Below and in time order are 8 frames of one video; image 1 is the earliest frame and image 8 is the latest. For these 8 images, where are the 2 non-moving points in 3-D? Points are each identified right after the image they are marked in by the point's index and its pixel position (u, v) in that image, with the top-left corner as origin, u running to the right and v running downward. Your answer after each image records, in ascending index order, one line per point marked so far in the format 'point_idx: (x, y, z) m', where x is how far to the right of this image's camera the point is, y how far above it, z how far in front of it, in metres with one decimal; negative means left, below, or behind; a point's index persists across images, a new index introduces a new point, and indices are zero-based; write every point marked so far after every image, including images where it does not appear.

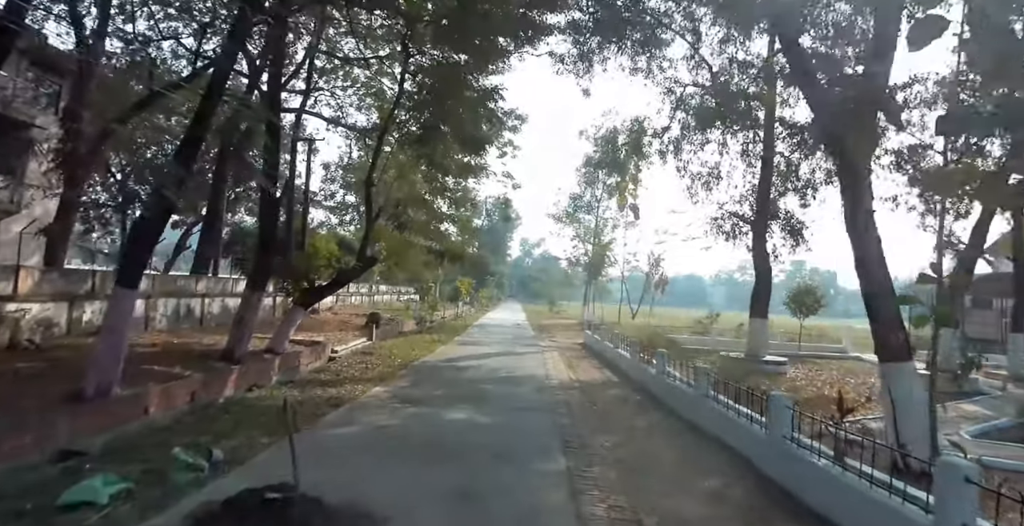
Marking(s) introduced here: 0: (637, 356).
0: (+3.0, -2.2, +13.6) m
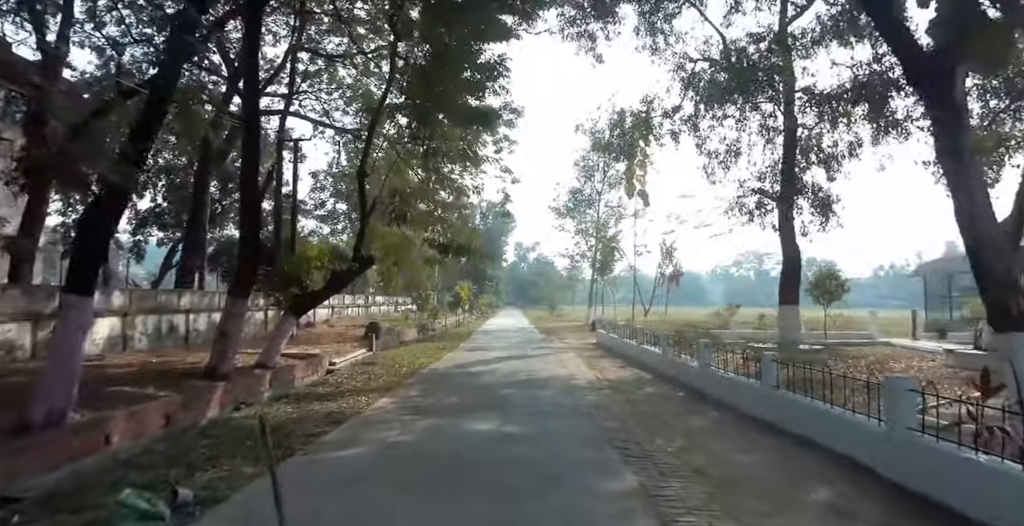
0: (+3.3, -1.8, +12.3) m
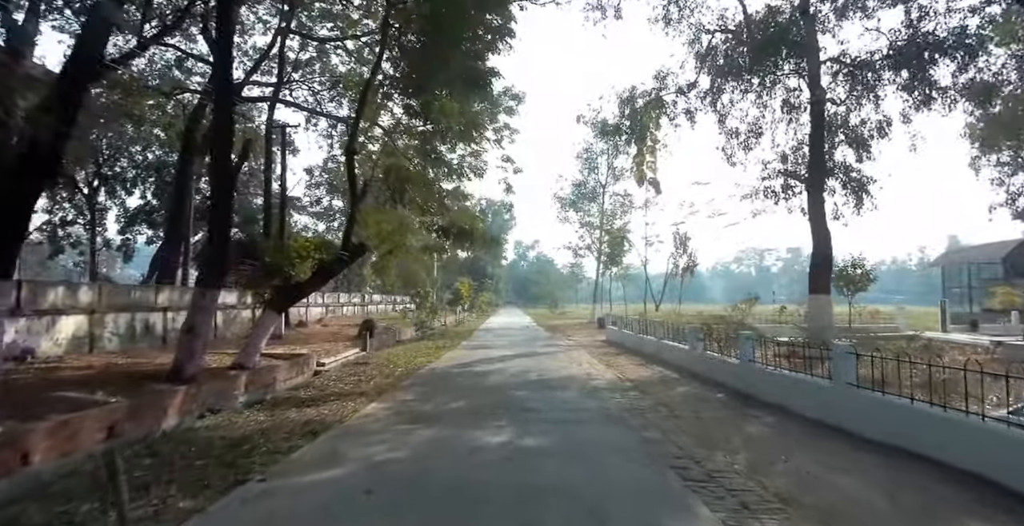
0: (+3.5, -1.5, +10.9) m
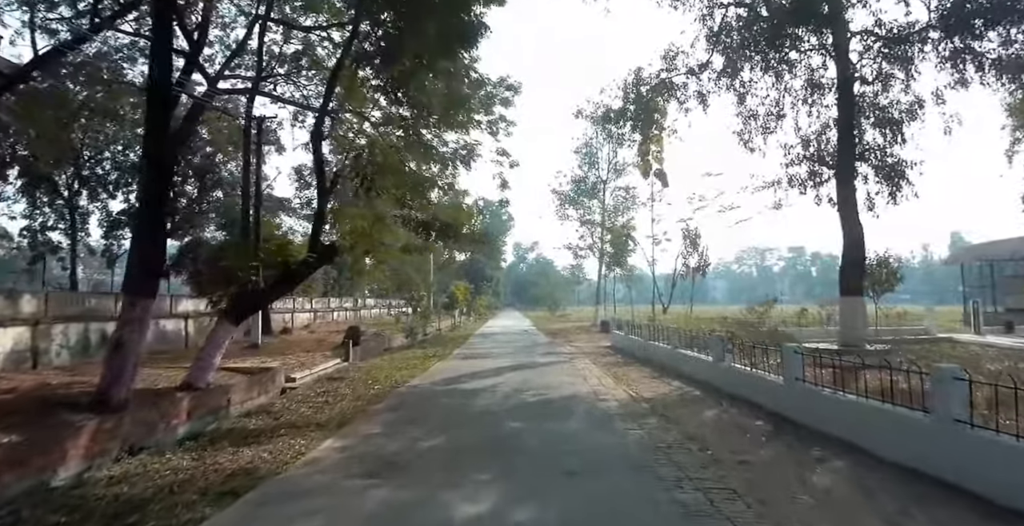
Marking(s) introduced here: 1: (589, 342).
0: (+3.4, -1.5, +9.4) m
1: (+2.6, -2.7, +19.8) m
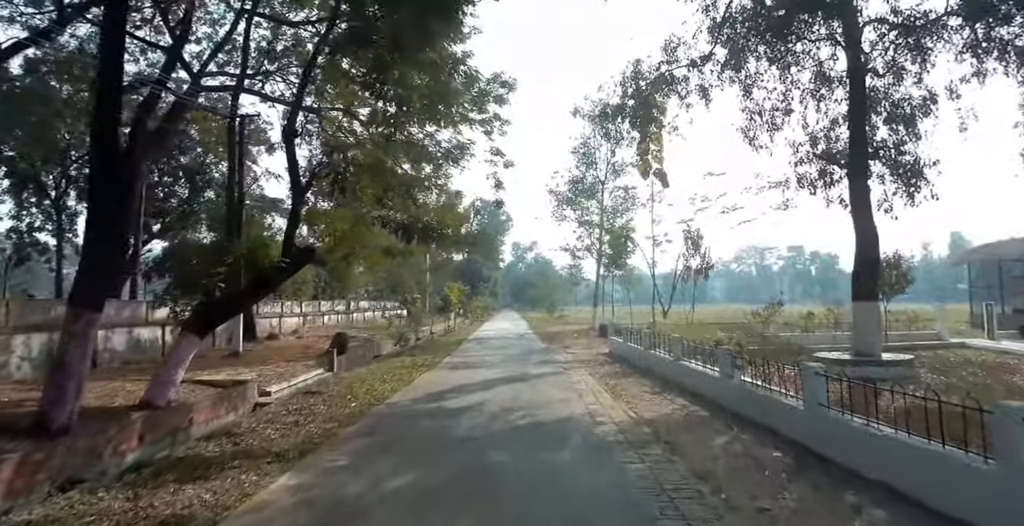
0: (+3.2, -1.6, +8.6) m
1: (+2.4, -2.8, +19.0) m
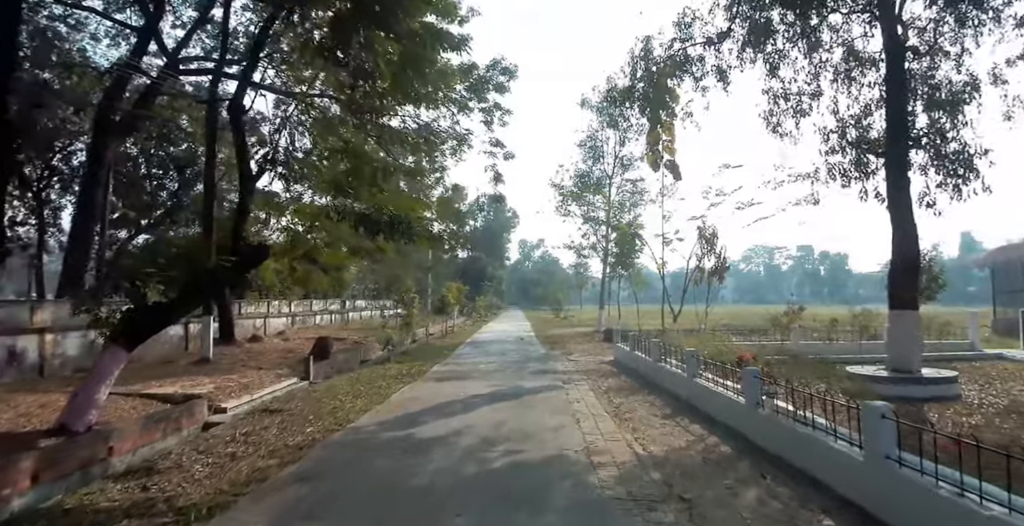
0: (+3.0, -1.6, +7.1) m
1: (+2.3, -2.8, +17.5) m
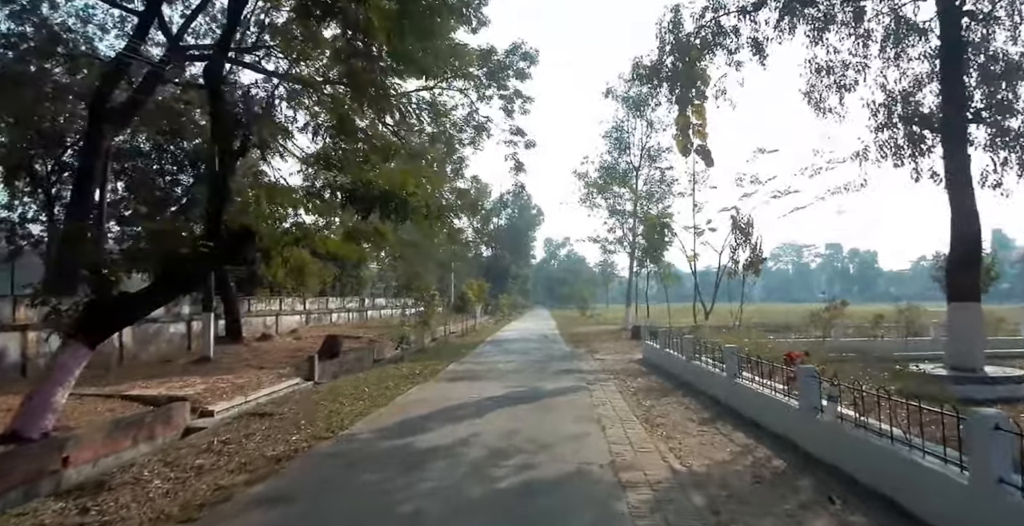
0: (+3.1, -1.4, +5.9) m
1: (+2.9, -2.6, +16.3) m
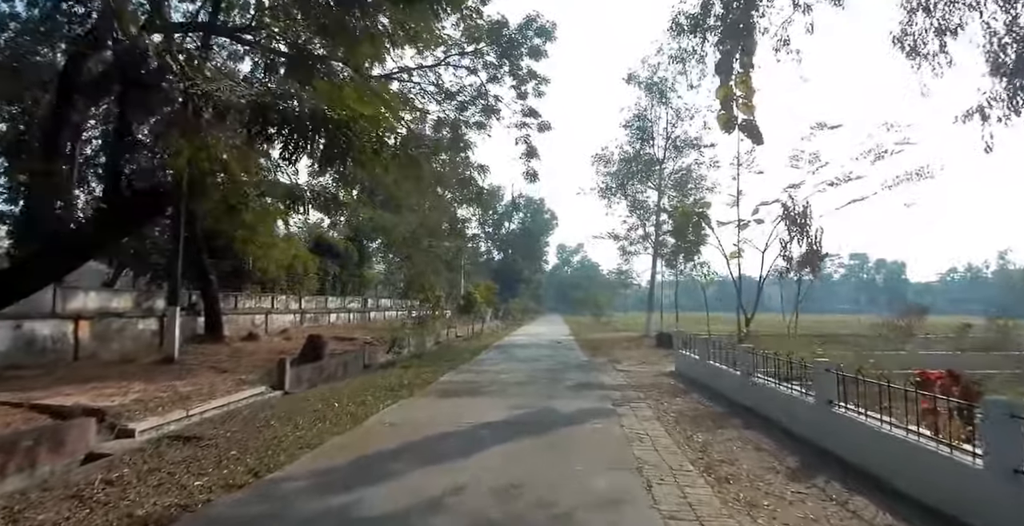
0: (+3.1, -1.2, +3.7) m
1: (+3.2, -2.5, +14.1) m
